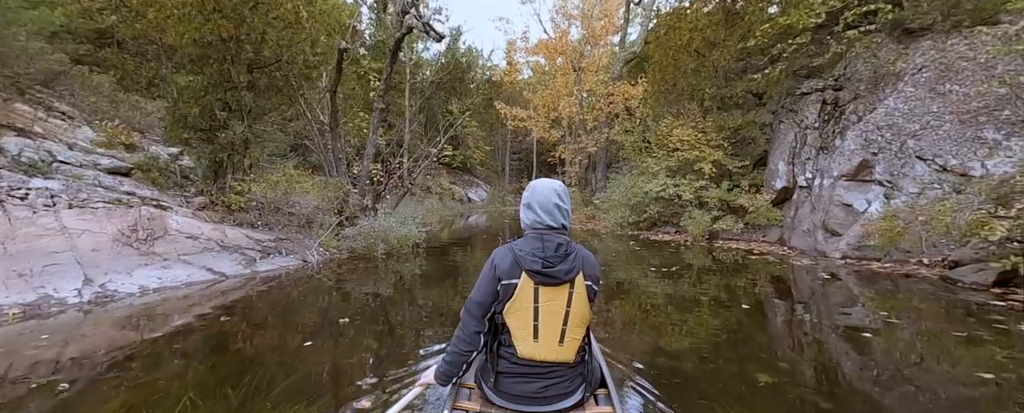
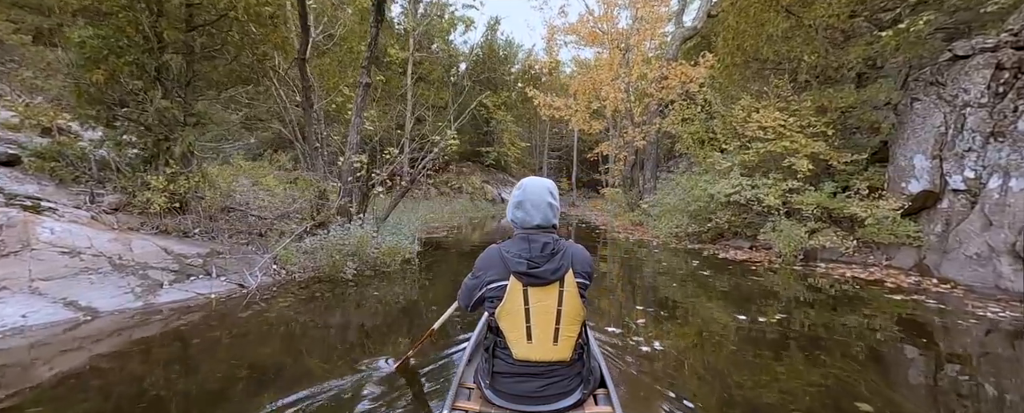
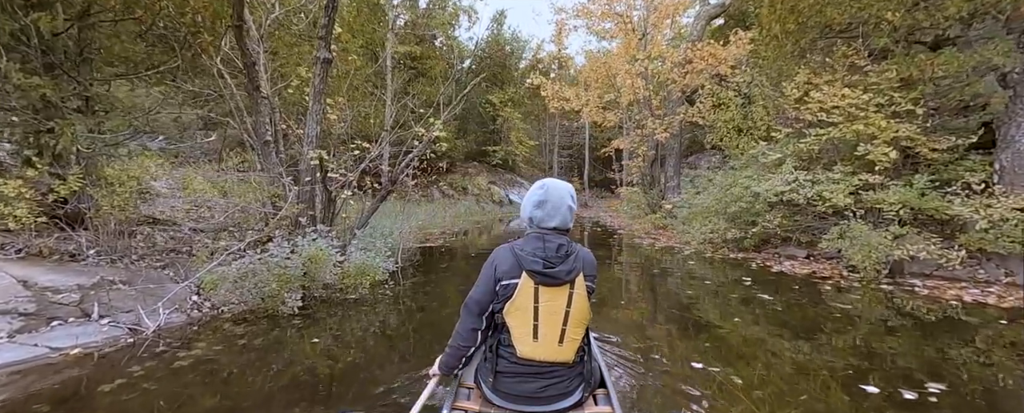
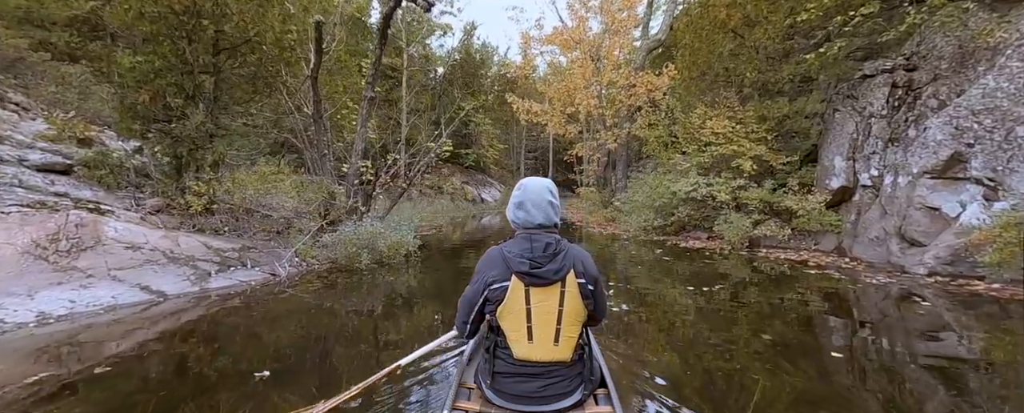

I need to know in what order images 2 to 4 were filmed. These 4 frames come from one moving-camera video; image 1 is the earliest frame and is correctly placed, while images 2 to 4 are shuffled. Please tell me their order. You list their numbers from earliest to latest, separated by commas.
4, 2, 3
